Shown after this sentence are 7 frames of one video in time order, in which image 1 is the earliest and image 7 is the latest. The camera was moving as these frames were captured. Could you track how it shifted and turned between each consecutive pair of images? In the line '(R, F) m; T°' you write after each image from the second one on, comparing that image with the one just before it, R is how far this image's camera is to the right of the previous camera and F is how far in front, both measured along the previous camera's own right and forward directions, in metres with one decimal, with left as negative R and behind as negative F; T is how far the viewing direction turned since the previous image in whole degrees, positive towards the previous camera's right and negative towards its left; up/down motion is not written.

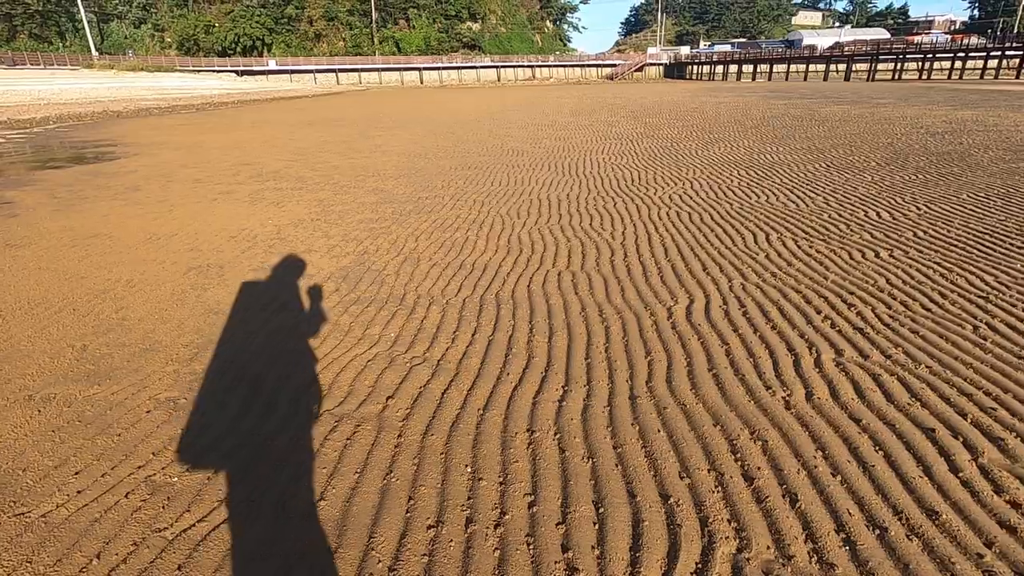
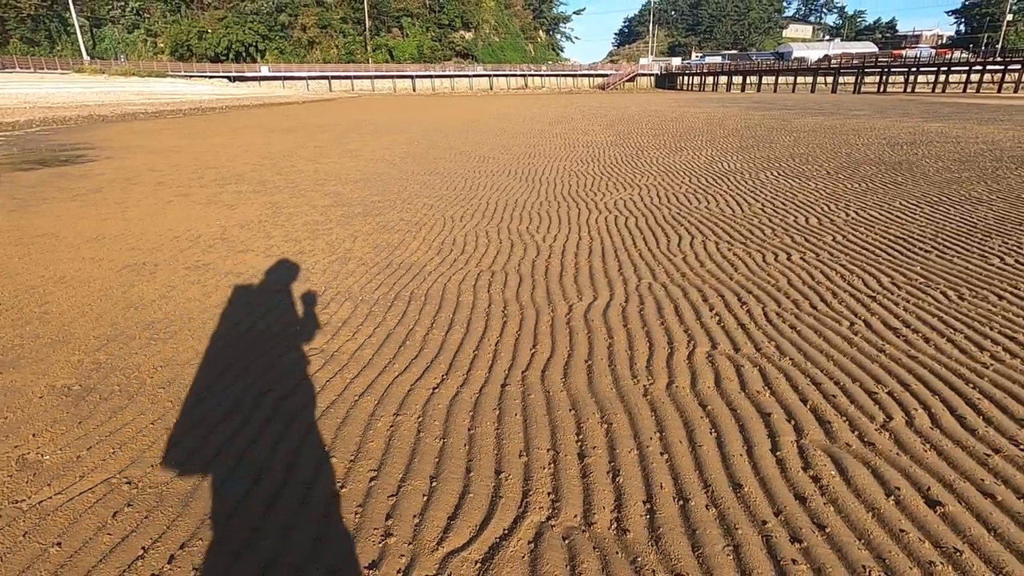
(+0.9, -0.2) m; +1°
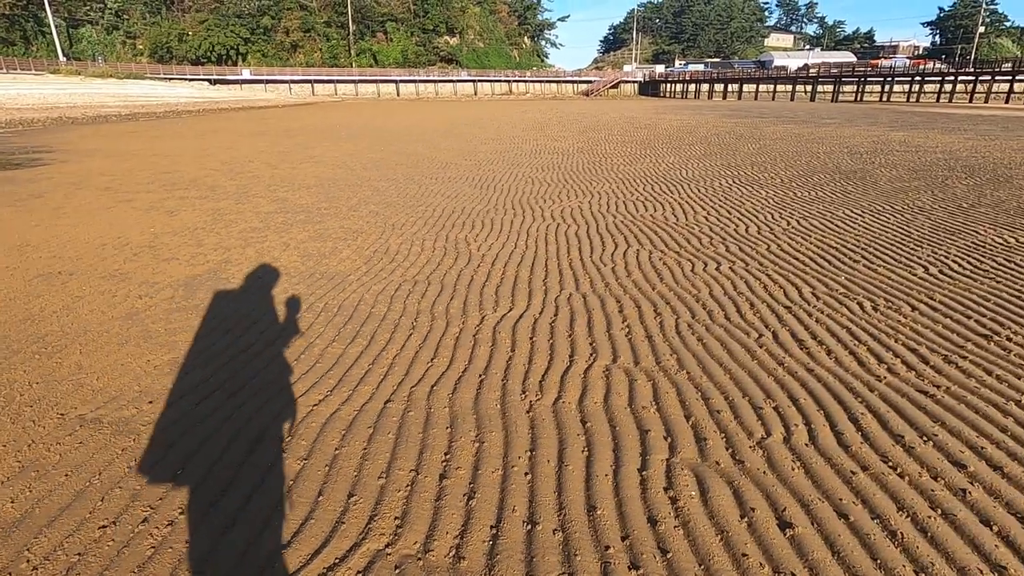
(+0.8, +0.1) m; +1°
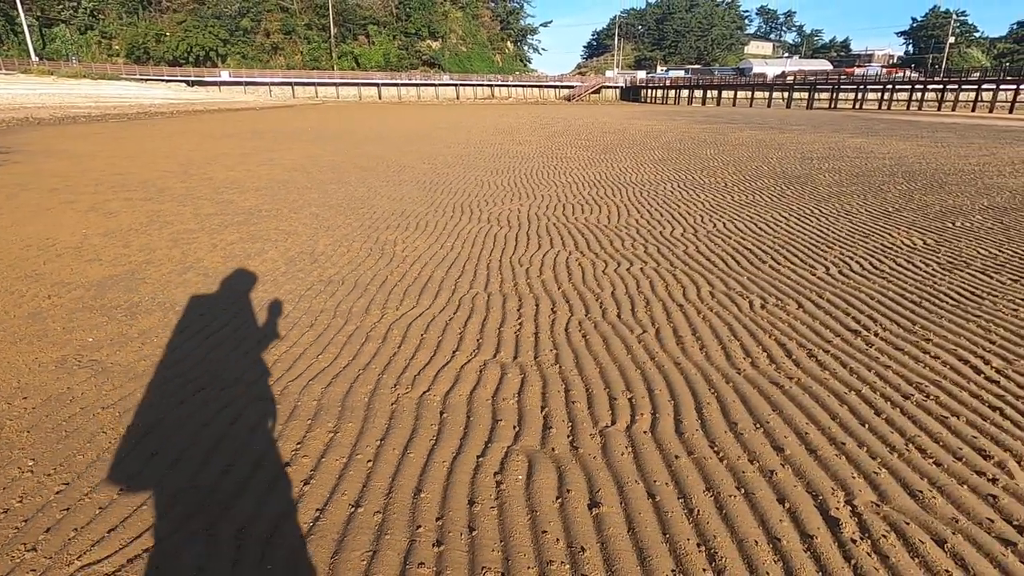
(+0.9, -0.2) m; +2°
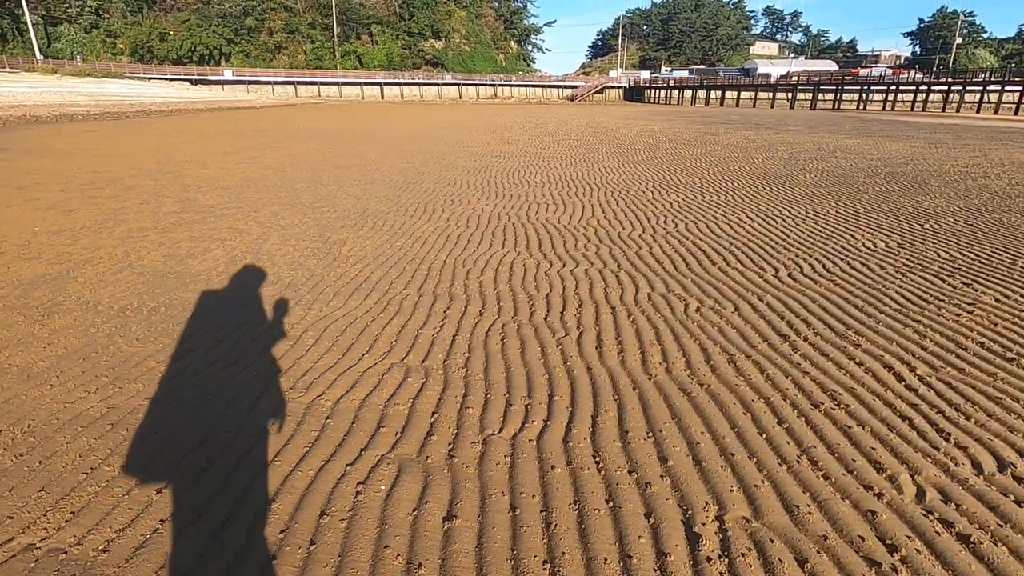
(+0.9, +0.1) m; 0°
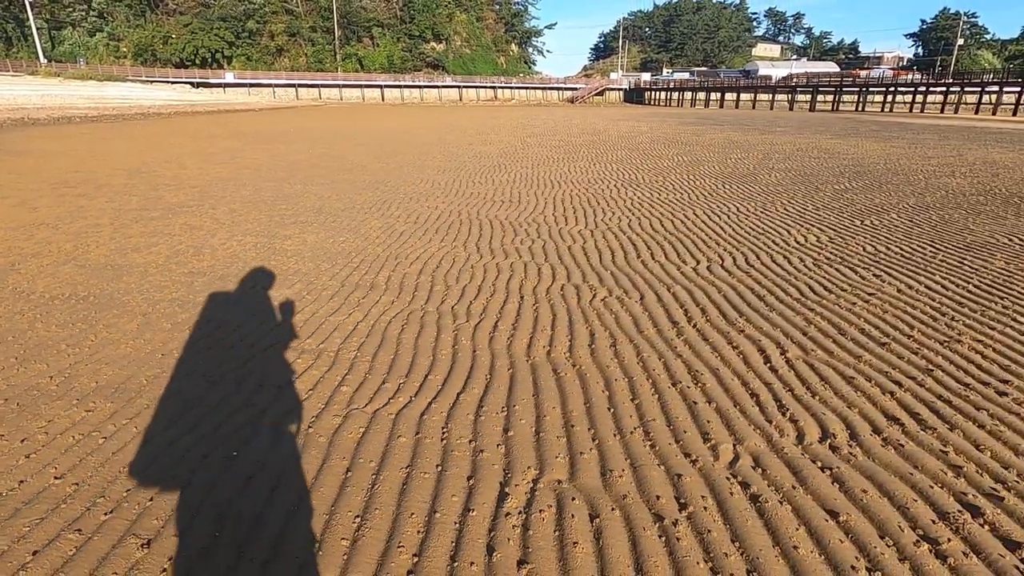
(+1.1, -0.2) m; 0°
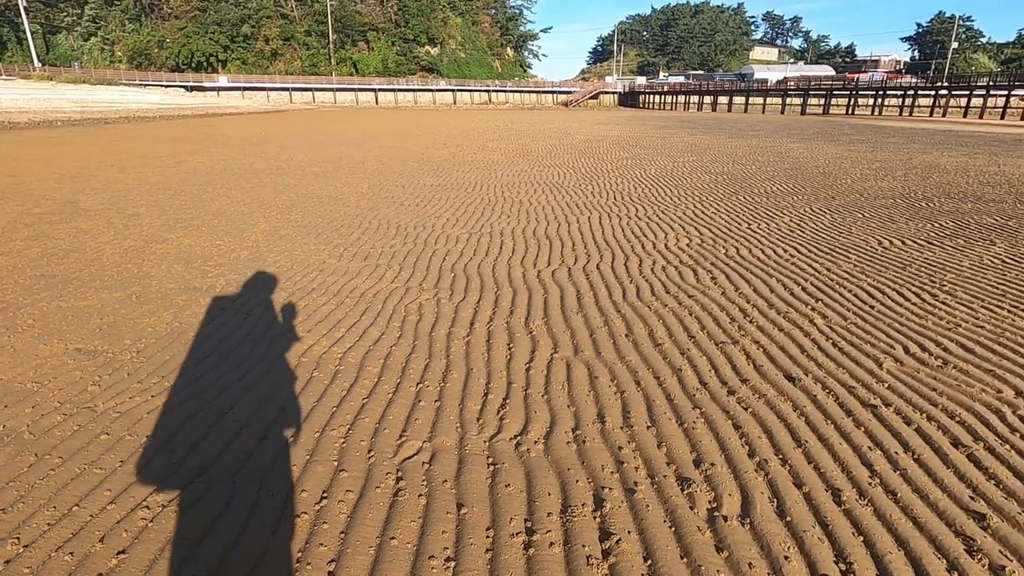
(+2.1, -0.1) m; 0°
